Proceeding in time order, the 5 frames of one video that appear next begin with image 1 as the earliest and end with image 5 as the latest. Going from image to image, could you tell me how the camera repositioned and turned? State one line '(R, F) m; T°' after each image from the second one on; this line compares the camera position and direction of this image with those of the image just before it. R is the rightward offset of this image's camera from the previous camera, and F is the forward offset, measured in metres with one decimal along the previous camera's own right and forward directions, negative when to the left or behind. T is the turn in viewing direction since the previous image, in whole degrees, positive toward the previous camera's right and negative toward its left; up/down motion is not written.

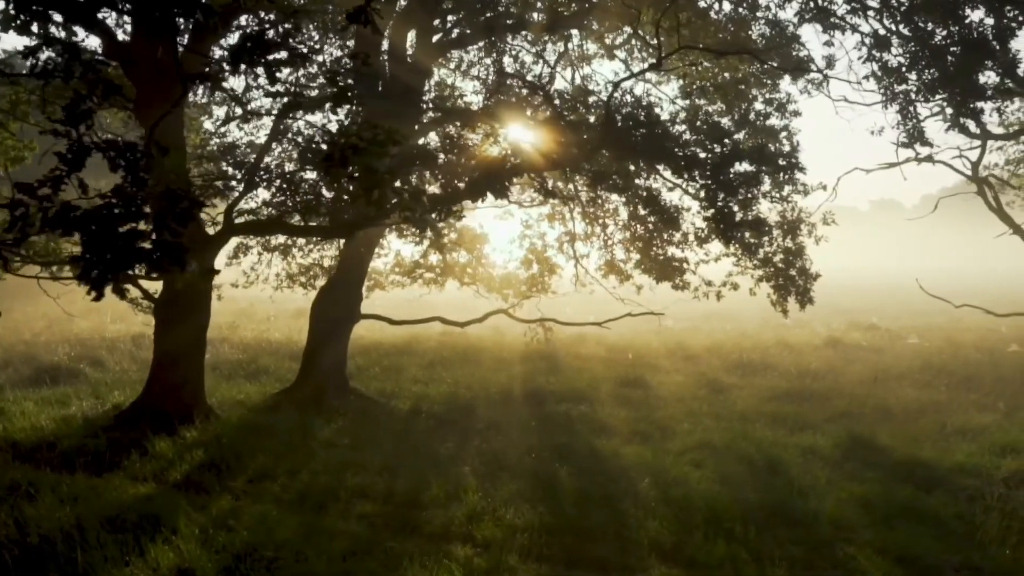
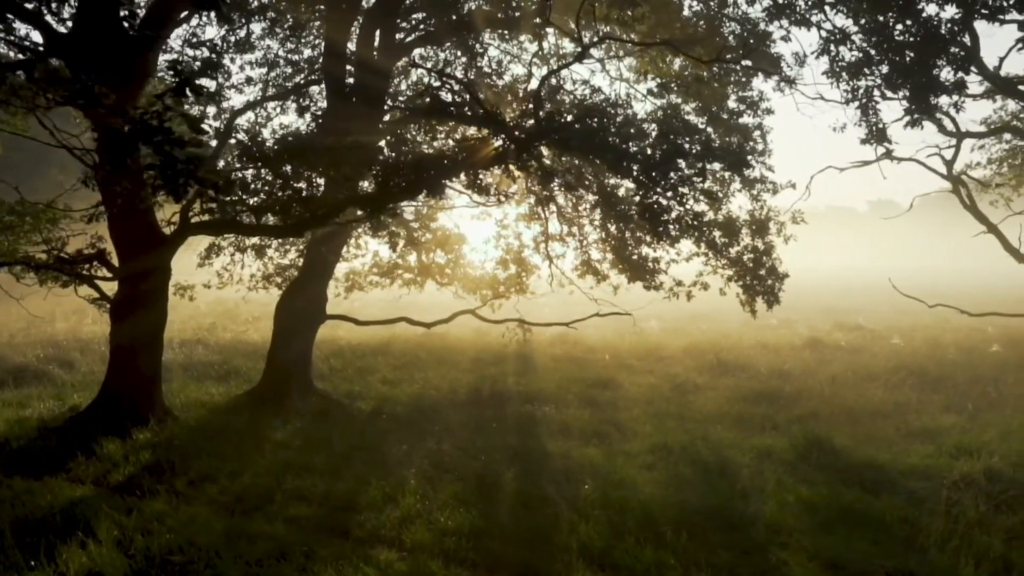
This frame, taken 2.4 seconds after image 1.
(+0.7, +0.1) m; 0°
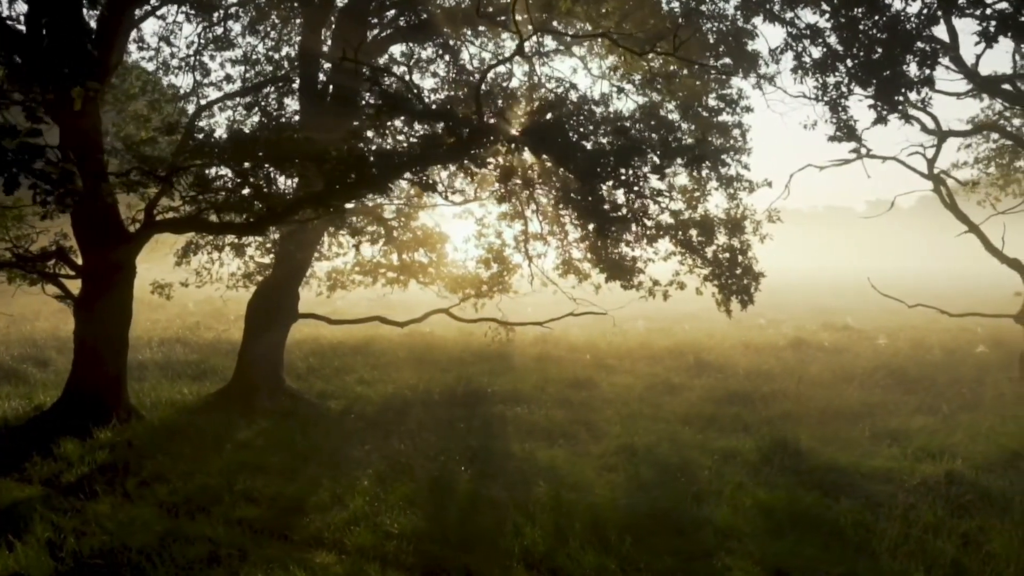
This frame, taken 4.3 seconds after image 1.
(+0.5, +0.1) m; 0°
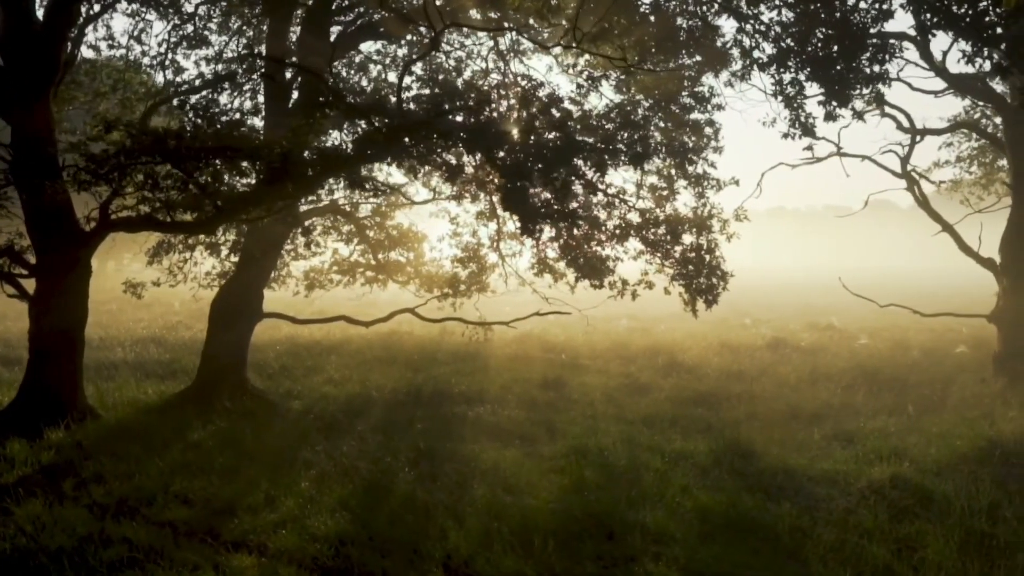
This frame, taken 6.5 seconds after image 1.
(+0.7, +0.1) m; 0°
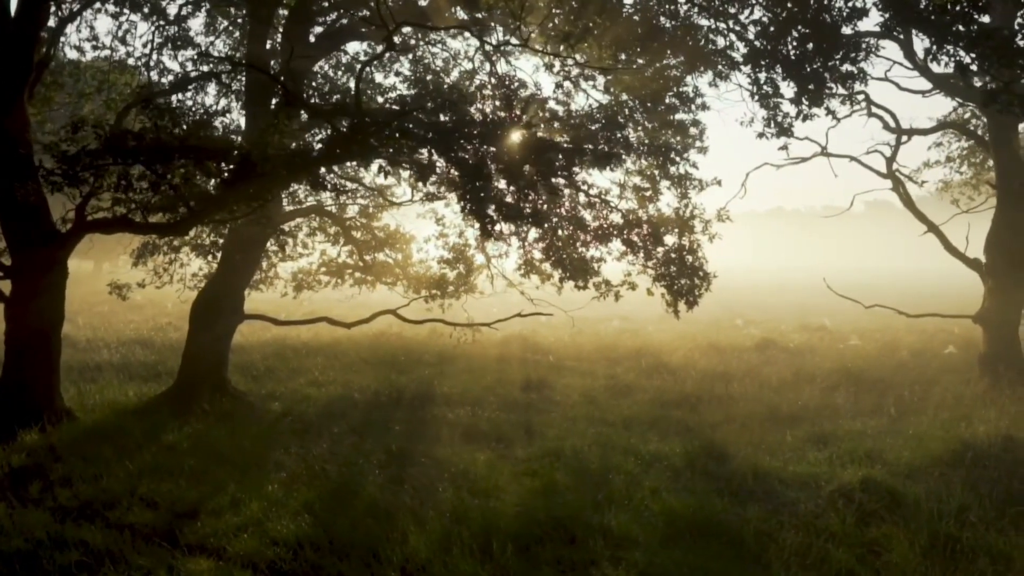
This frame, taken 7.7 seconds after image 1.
(+0.3, +0.1) m; 0°
